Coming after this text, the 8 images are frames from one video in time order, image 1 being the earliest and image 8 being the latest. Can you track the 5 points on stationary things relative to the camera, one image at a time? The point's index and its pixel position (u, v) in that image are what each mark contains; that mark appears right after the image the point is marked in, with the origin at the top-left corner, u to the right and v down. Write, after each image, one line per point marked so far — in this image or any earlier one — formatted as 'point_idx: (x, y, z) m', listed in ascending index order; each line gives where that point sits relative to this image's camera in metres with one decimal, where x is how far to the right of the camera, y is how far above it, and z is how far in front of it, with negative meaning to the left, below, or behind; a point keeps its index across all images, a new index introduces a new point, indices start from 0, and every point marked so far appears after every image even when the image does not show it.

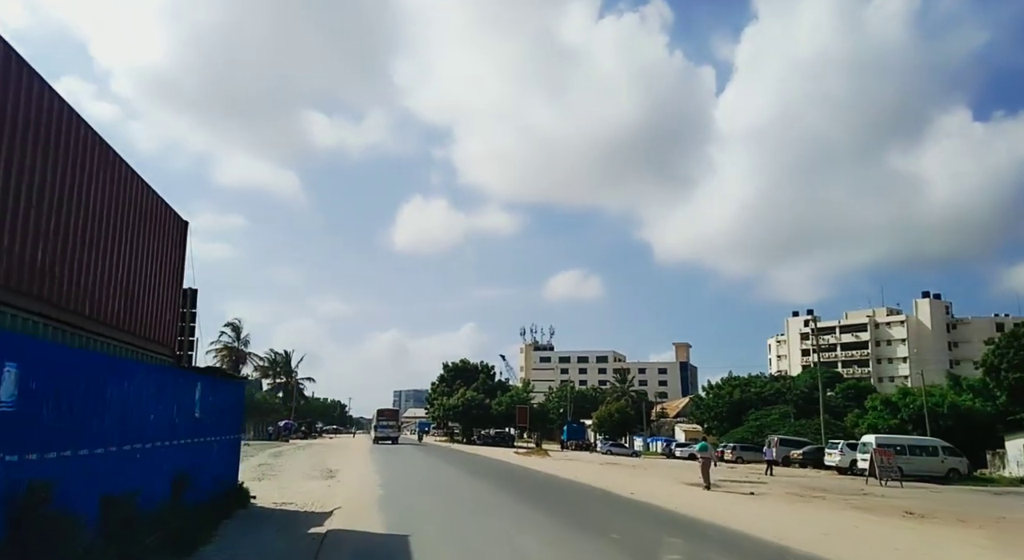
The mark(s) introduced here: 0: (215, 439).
0: (-6.1, -3.2, +14.2) m
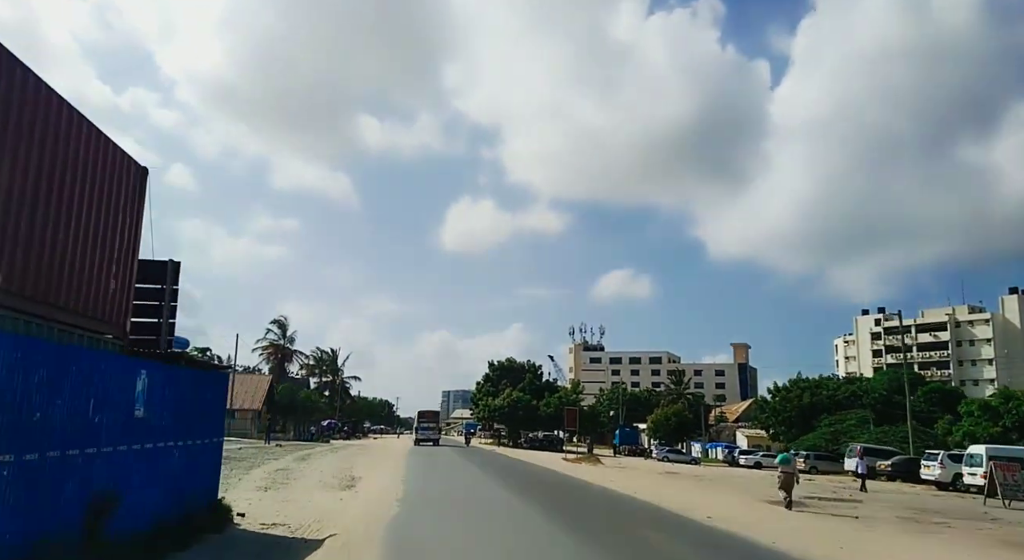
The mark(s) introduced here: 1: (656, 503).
0: (-5.3, -2.6, +10.9) m
1: (+4.0, -6.1, +19.1) m
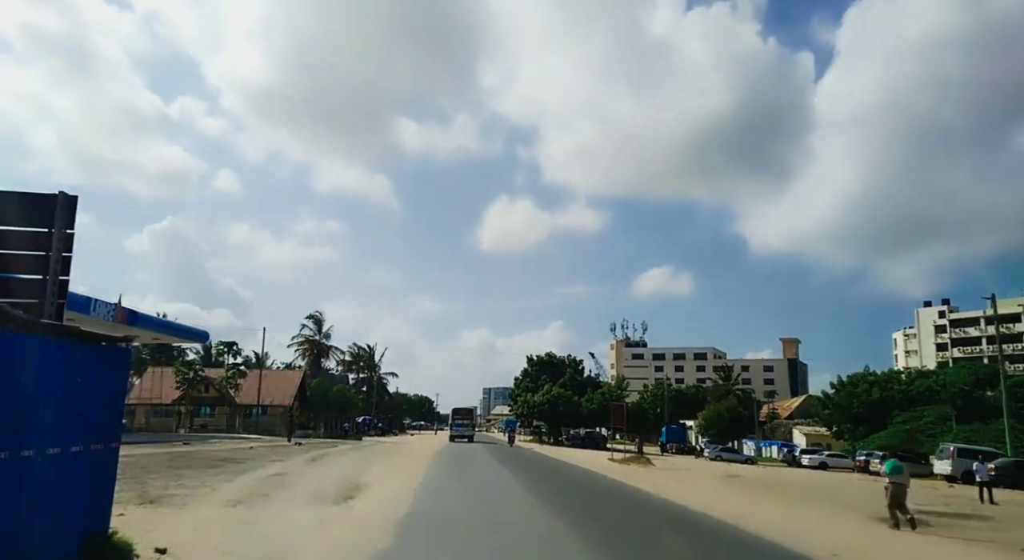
0: (-4.9, -1.7, +7.1) m
1: (+4.8, -5.2, +14.8) m
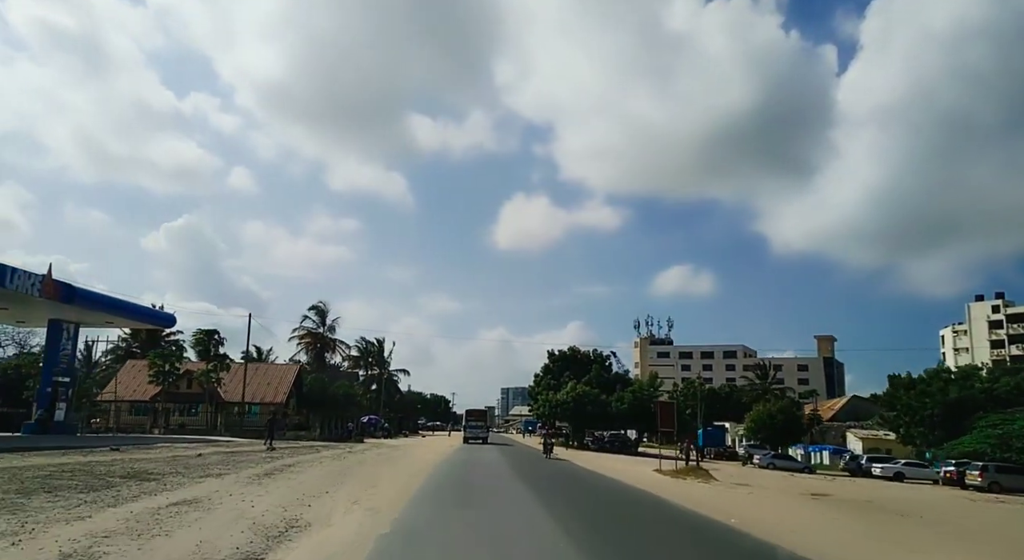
0: (-4.8, -0.4, +0.3) m
1: (+5.2, -3.8, +7.7) m
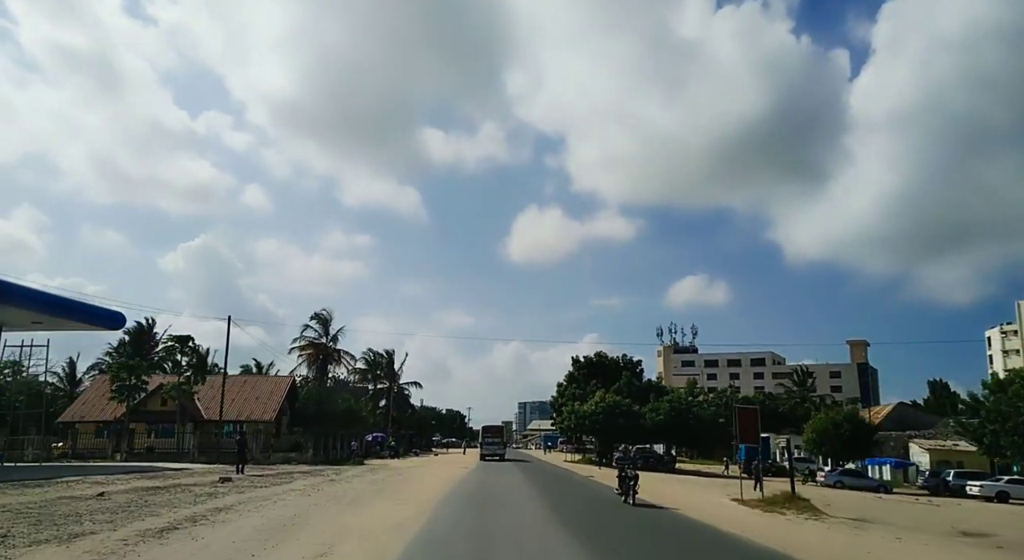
0: (-4.6, +1.0, -6.7) m
1: (+5.6, -2.3, +0.4) m
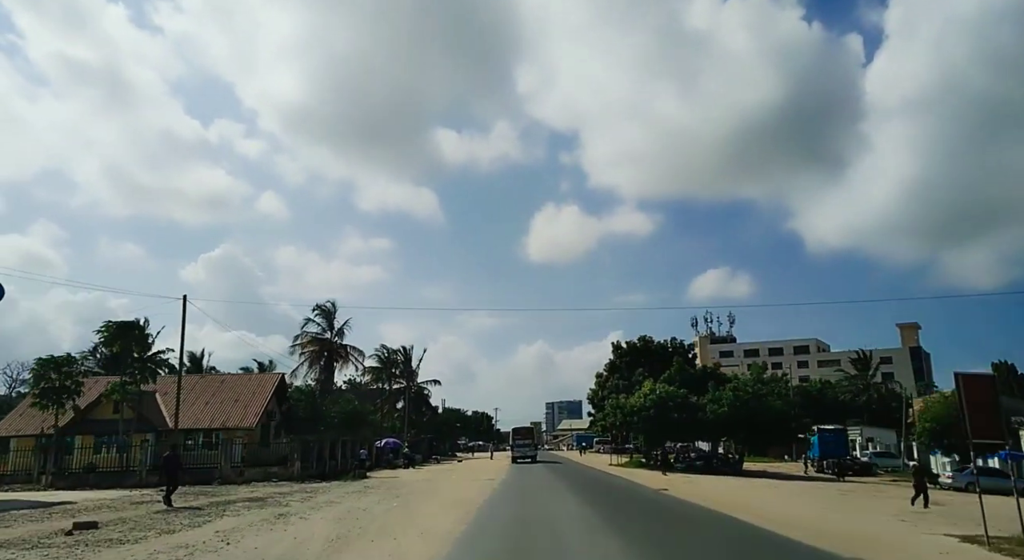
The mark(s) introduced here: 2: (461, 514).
0: (-4.7, +2.9, -15.8) m
1: (+5.8, -0.1, -9.0) m
2: (-1.5, -6.5, +19.5) m
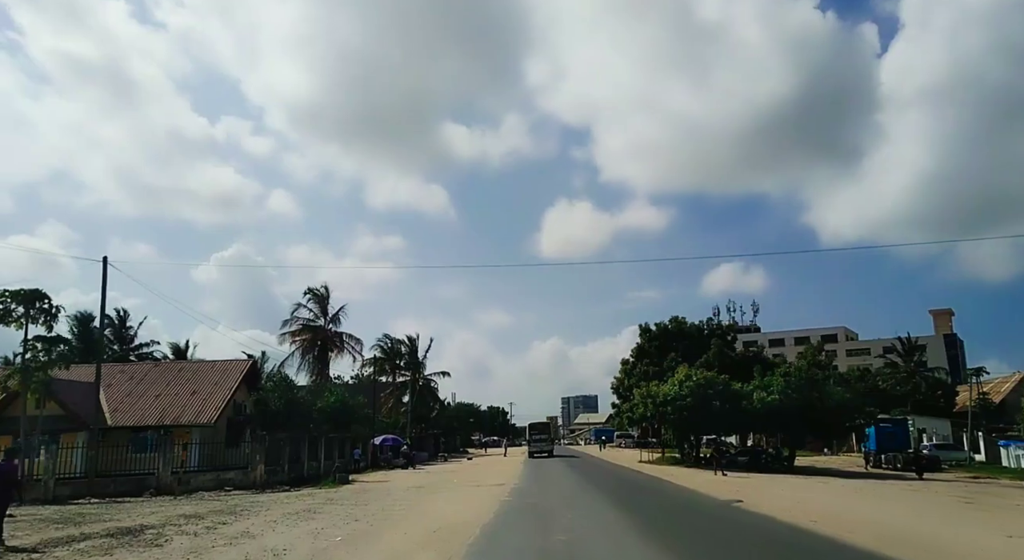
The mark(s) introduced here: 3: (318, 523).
0: (-5.3, +4.4, -22.8) m
1: (+5.4, +1.6, -16.1) m
2: (-1.3, -4.8, +12.5) m
3: (-4.0, -5.1, +14.0) m
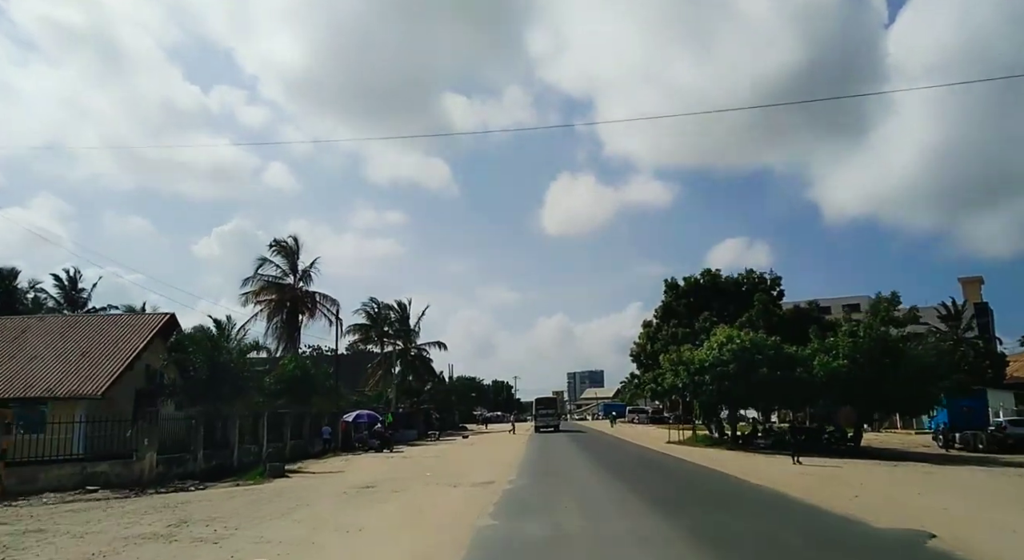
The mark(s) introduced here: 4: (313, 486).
0: (-5.7, +5.2, -31.5) m
1: (+5.0, +2.6, -24.8) m
2: (-1.5, -2.8, +4.0) m
3: (-4.2, -3.0, +5.5) m
4: (-5.1, -5.6, +18.7) m
